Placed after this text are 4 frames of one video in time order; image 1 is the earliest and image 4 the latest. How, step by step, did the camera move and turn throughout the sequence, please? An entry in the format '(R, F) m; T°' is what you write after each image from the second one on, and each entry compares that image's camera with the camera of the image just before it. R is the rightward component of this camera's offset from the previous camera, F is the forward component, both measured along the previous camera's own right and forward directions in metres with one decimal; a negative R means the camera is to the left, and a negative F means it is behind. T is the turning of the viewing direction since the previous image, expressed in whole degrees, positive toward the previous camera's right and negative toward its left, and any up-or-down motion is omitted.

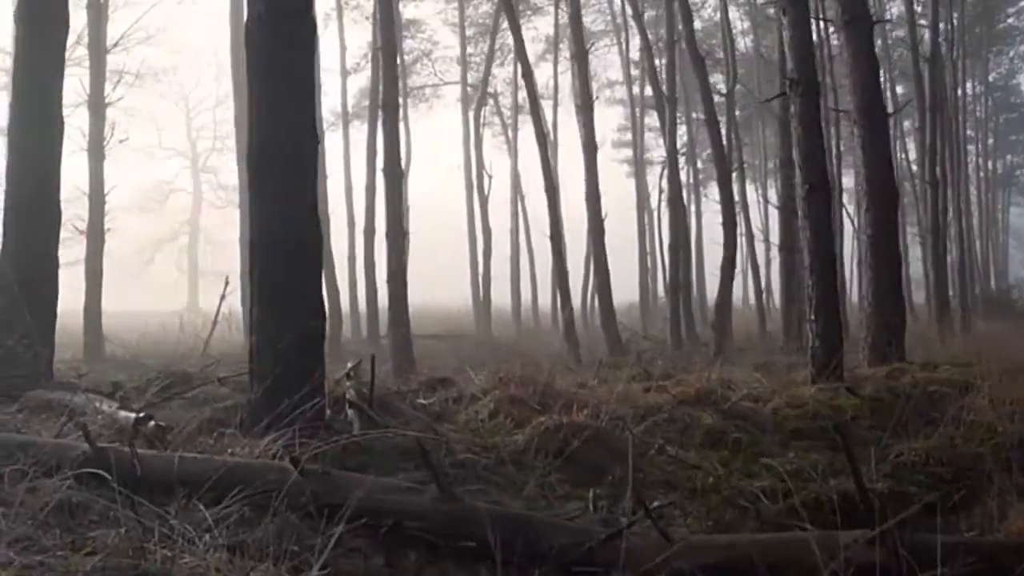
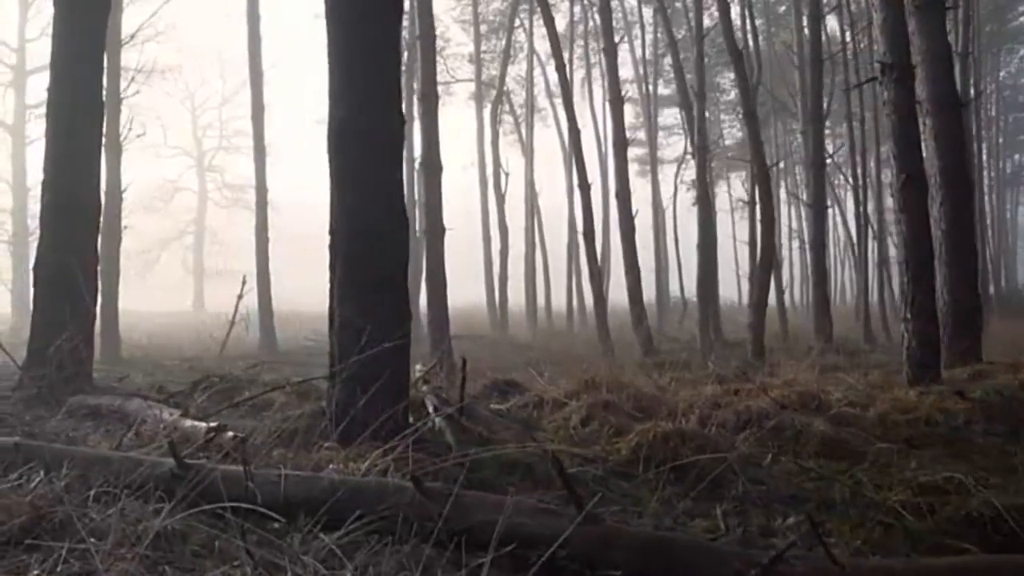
(-0.7, +0.7) m; 0°
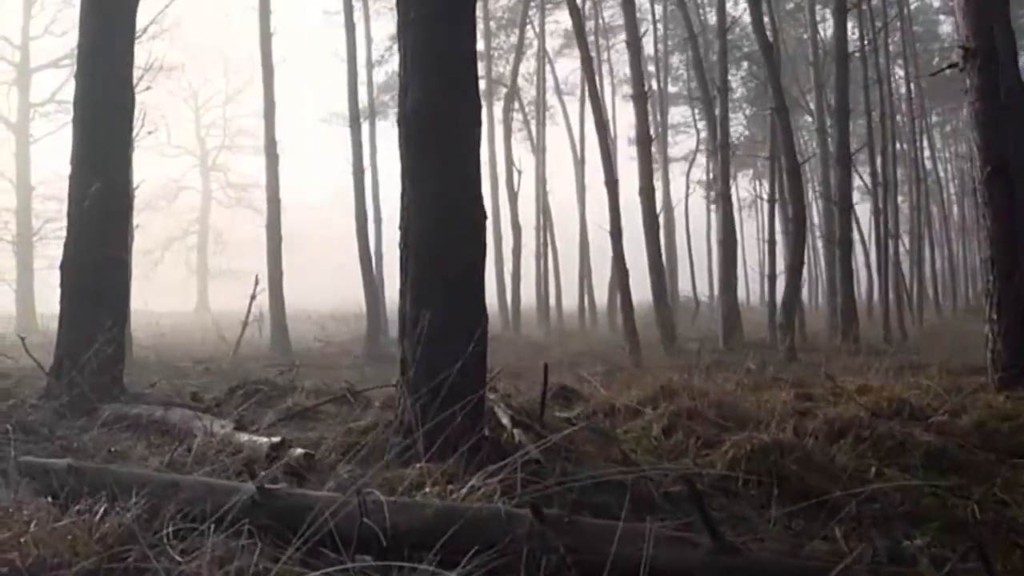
(-0.5, +0.6) m; 0°
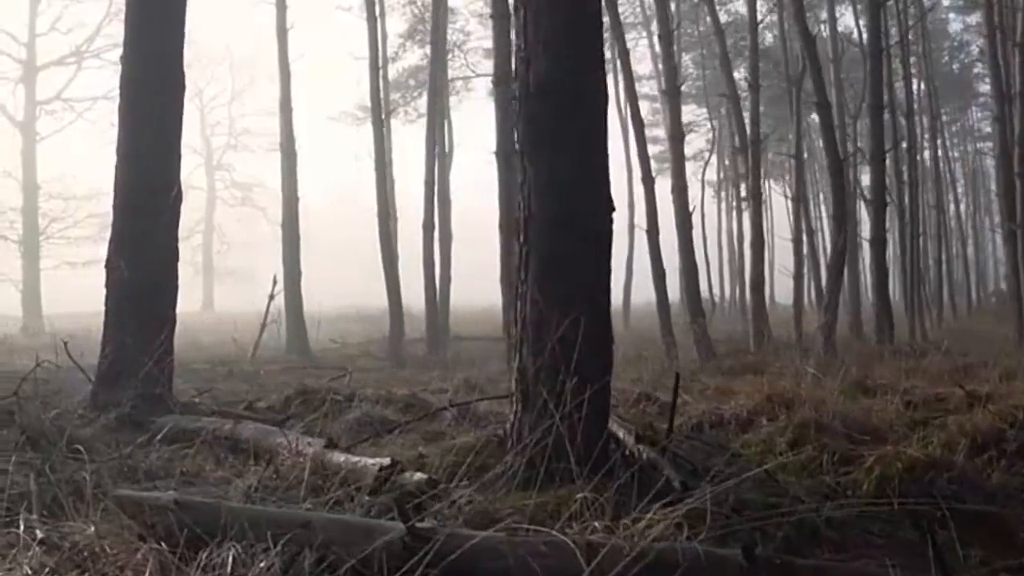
(-0.7, +0.7) m; 0°
